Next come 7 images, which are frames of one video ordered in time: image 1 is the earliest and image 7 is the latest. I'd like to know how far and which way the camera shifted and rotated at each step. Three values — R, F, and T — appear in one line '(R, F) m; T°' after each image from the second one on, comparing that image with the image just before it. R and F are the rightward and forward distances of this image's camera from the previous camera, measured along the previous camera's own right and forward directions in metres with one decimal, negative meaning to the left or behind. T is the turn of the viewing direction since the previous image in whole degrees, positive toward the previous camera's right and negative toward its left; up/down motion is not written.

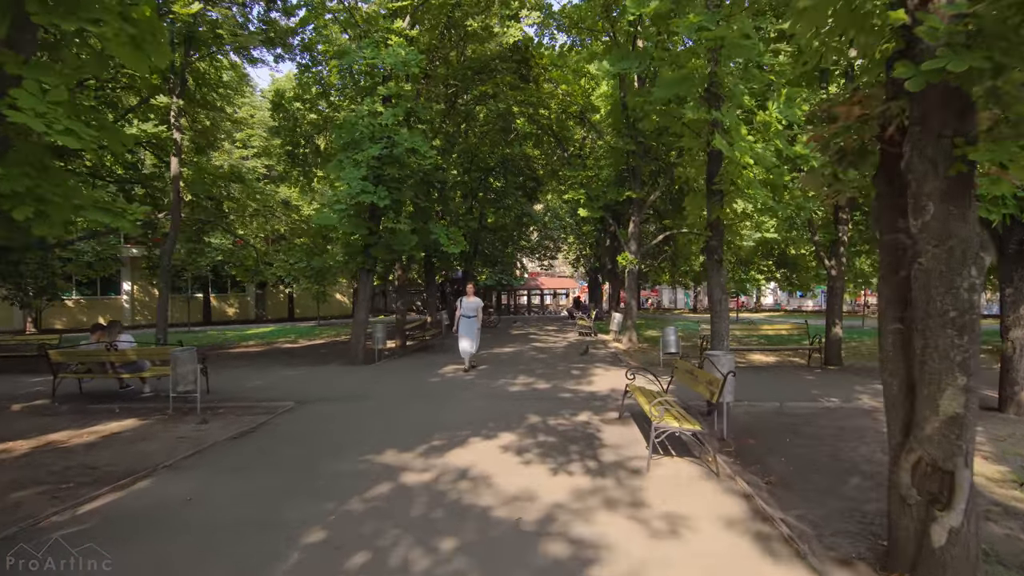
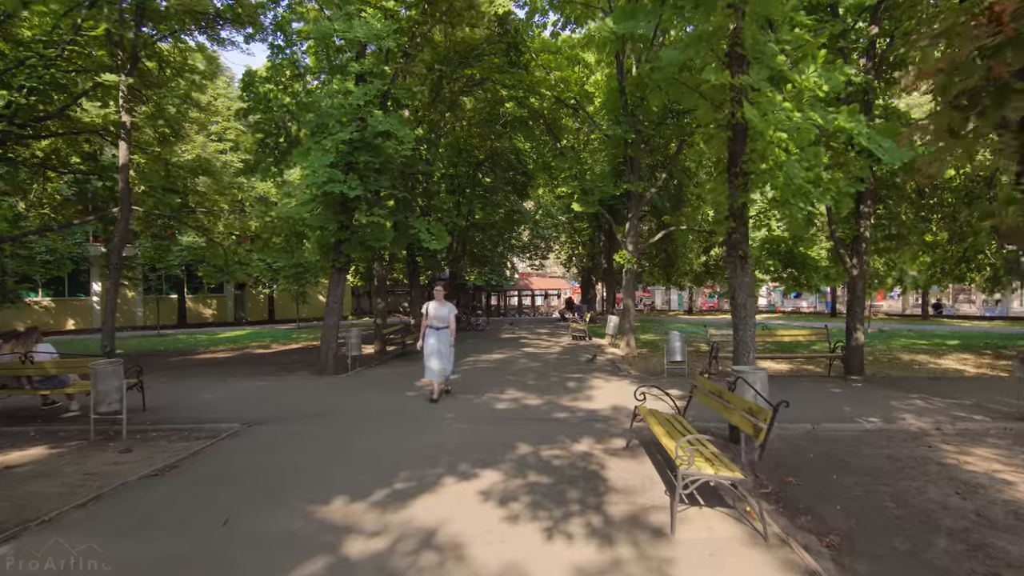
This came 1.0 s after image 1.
(+0.1, +1.3) m; +1°
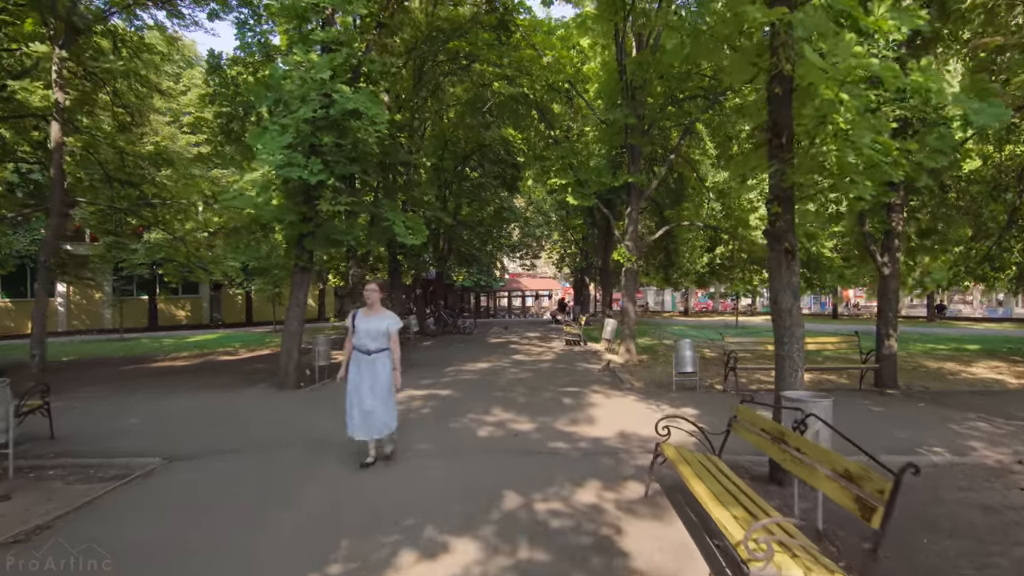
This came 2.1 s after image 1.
(0.0, +1.4) m; +1°
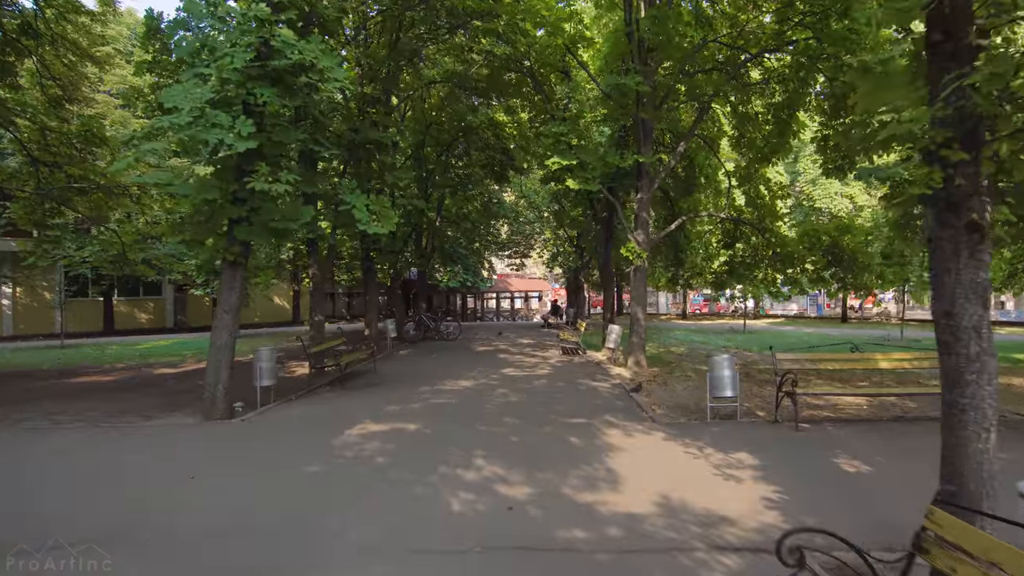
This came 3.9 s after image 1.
(0.0, +2.2) m; +1°
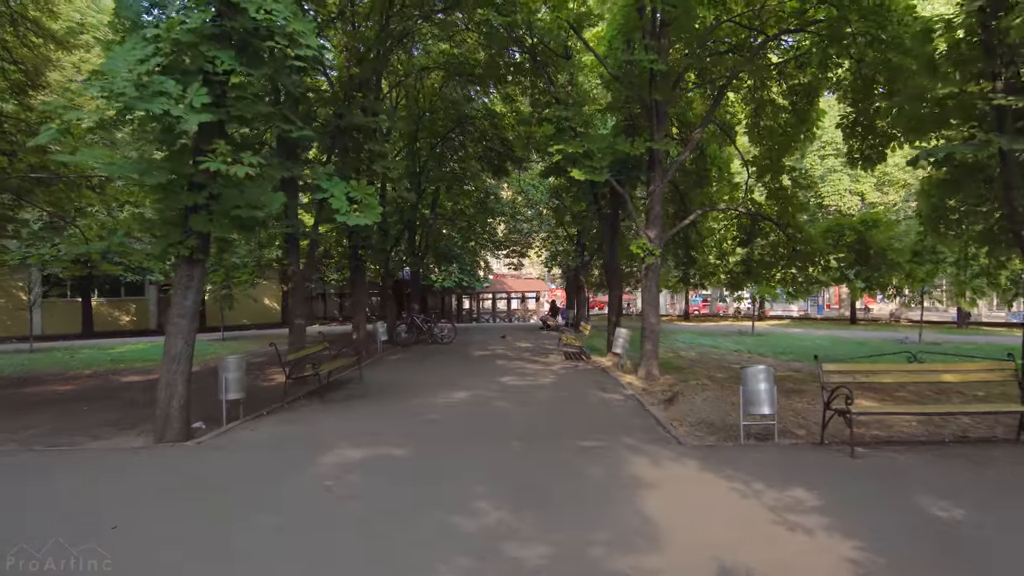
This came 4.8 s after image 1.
(-0.1, +1.1) m; 0°
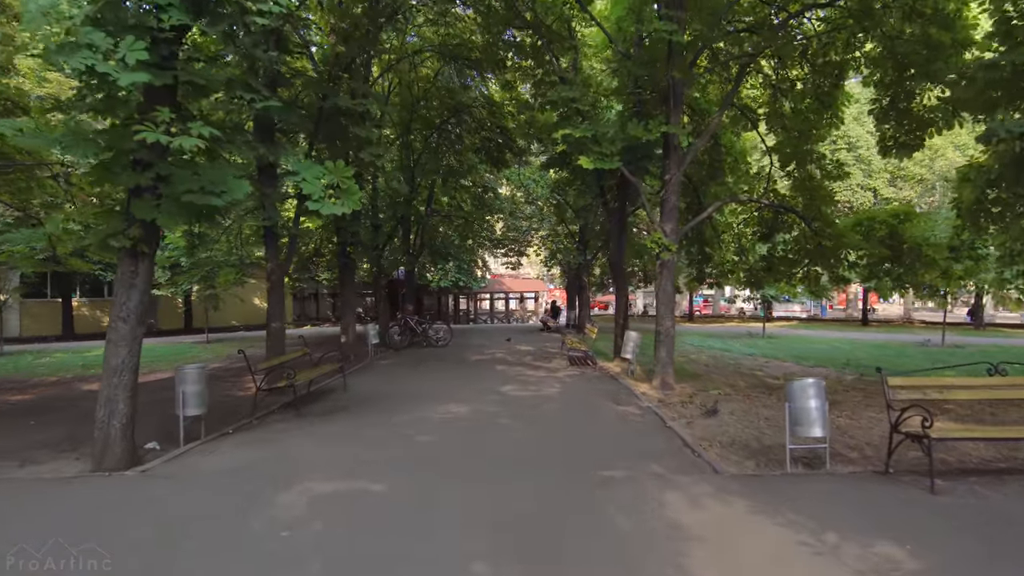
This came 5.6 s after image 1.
(-0.1, +1.1) m; 0°
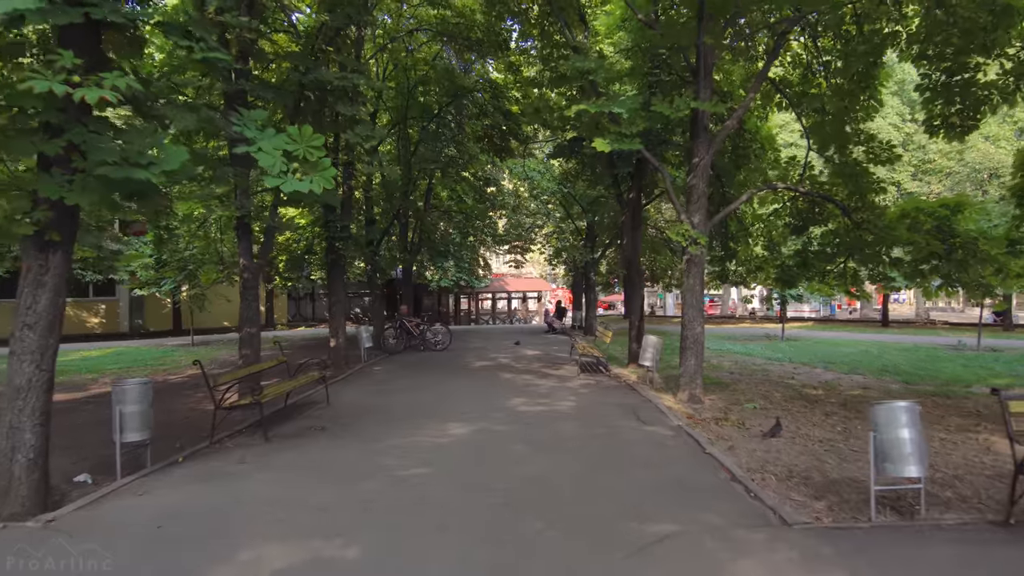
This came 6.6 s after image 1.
(-0.1, +1.2) m; 0°
